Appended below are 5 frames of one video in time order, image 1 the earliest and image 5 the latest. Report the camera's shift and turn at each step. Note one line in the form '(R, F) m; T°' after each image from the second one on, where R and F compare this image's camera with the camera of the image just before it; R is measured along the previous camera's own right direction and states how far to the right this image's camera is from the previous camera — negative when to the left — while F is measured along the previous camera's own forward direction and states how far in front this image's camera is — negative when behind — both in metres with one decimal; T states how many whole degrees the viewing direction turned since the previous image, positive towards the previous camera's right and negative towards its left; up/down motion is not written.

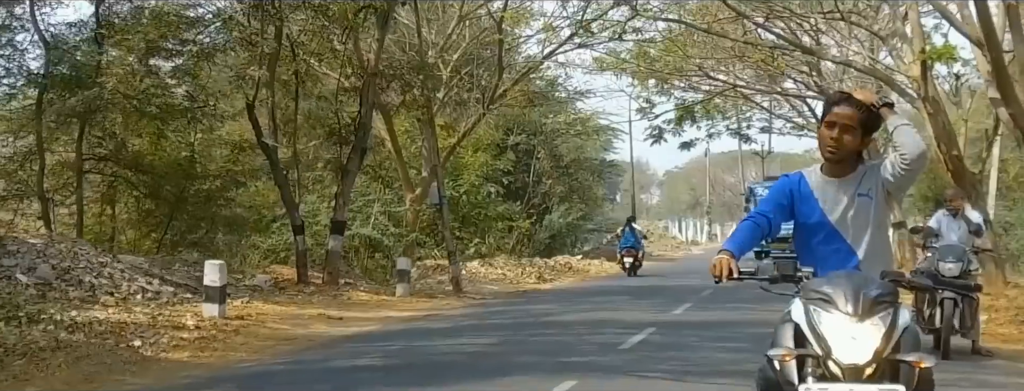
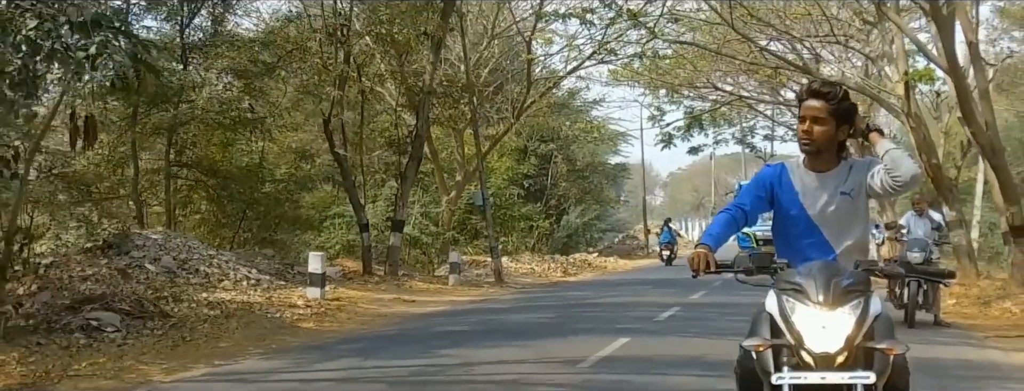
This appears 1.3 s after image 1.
(-1.0, -2.7) m; 0°
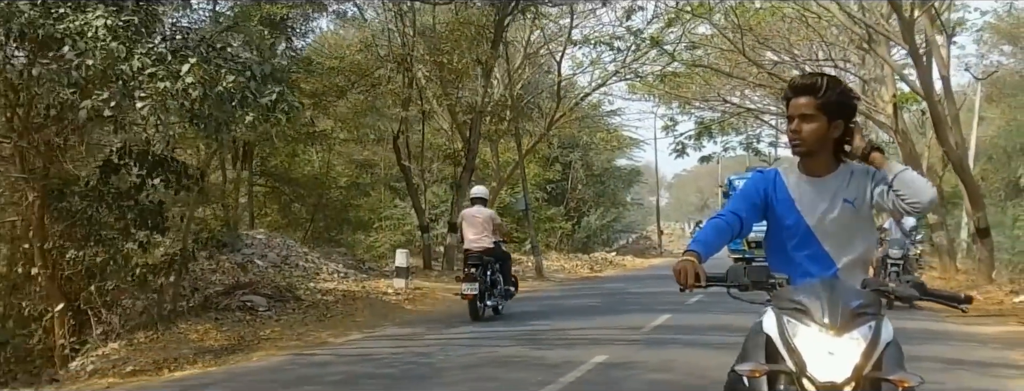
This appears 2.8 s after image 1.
(-1.2, -3.2) m; 0°
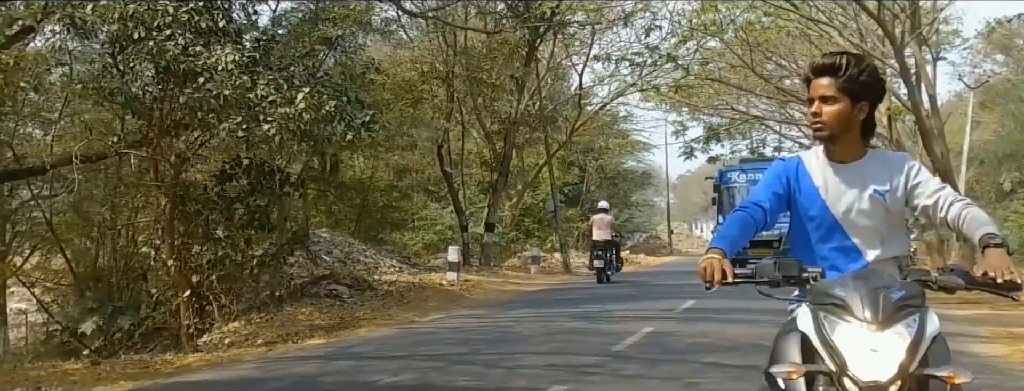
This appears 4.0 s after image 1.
(-1.0, -2.6) m; 0°
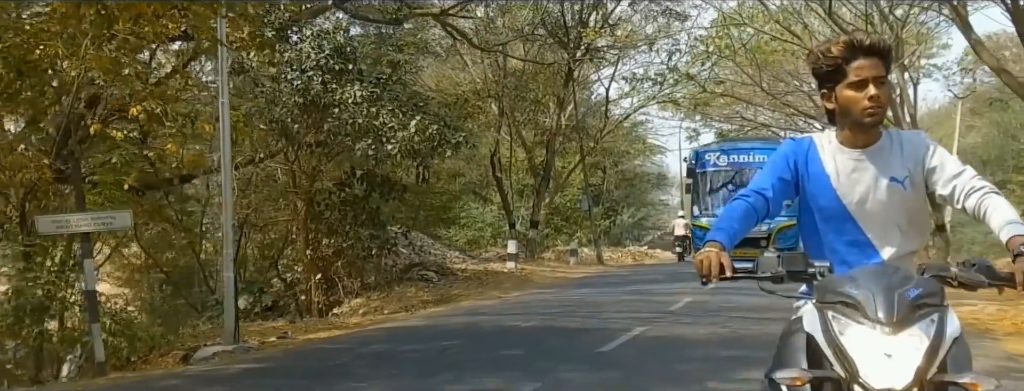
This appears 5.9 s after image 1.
(-1.5, -4.2) m; 0°
